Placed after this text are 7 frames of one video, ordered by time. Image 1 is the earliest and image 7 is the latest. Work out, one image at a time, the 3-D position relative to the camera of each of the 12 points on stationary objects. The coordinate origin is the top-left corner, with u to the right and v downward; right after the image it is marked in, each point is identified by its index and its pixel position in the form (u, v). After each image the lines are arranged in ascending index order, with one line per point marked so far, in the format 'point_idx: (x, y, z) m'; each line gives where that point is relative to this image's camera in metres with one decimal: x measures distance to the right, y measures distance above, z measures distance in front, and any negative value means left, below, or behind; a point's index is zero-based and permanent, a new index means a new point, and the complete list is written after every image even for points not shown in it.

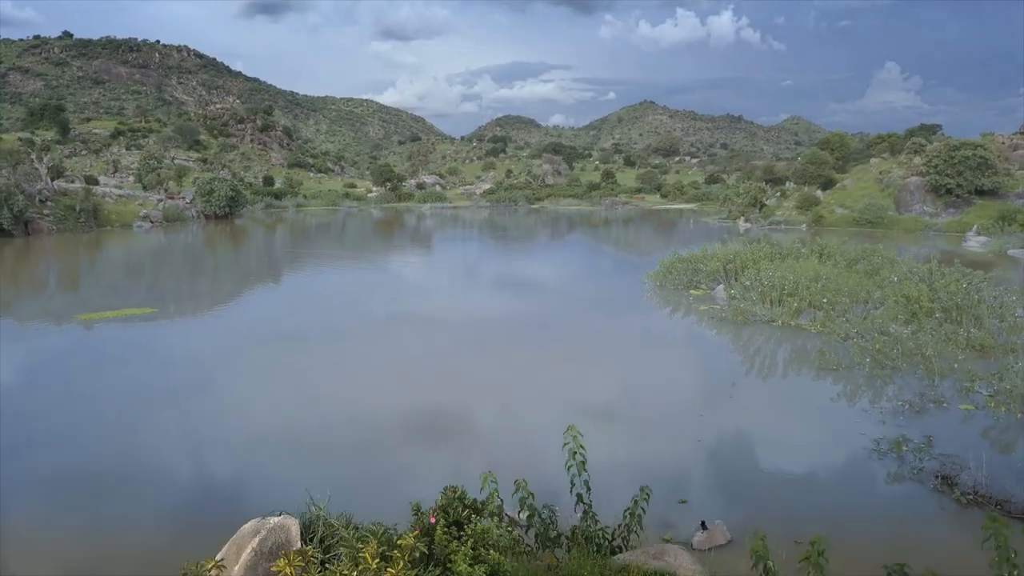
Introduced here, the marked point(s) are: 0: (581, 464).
0: (+0.6, -1.4, +6.5) m
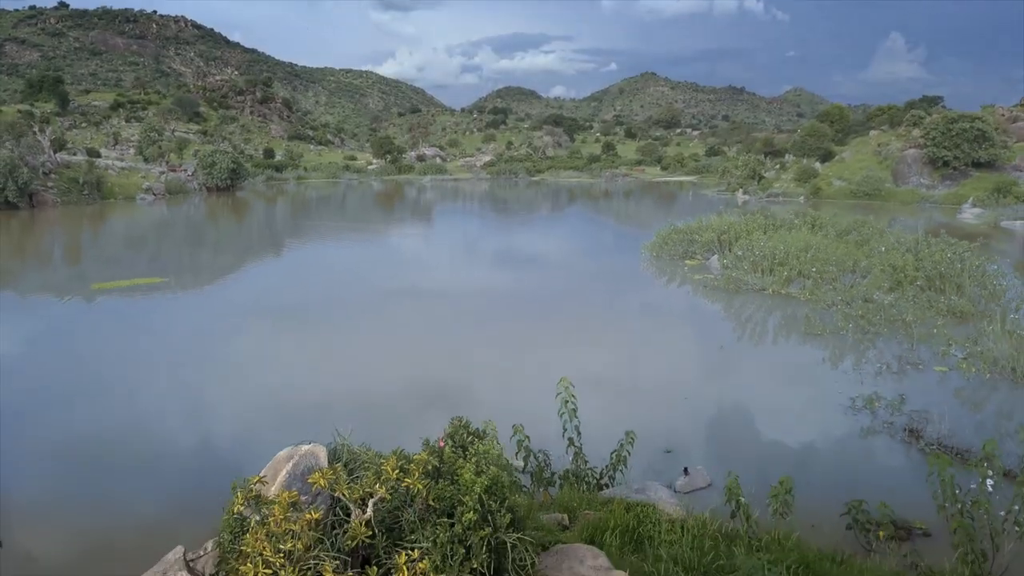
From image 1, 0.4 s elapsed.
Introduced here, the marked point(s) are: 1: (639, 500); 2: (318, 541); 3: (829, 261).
0: (+0.5, -1.1, +7.2) m
1: (+1.0, -1.7, +6.4) m
2: (-1.0, -1.2, +4.0) m
3: (+7.4, +0.6, +18.8) m
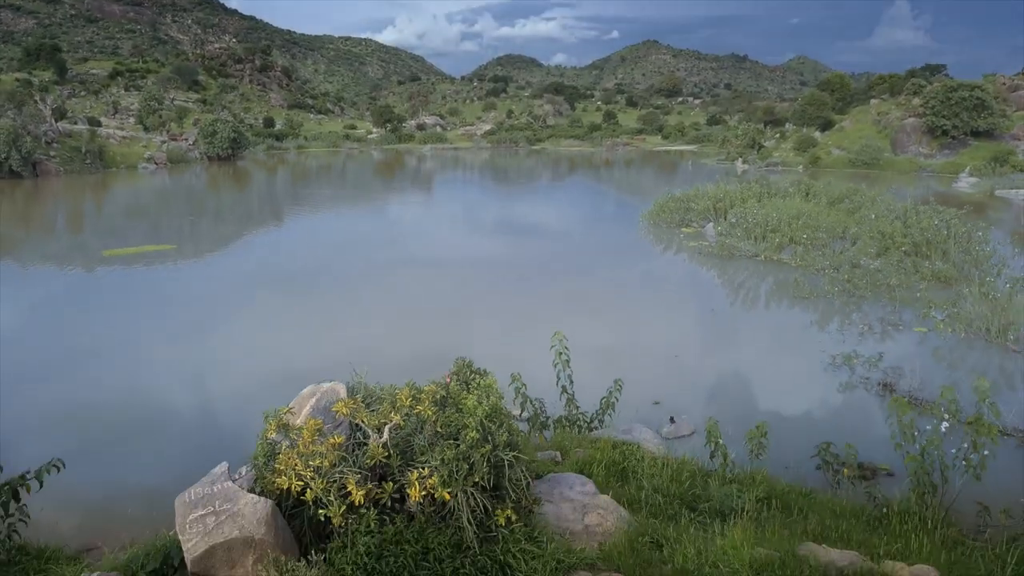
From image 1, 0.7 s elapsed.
0: (+0.5, -0.7, +7.8) m
1: (+1.0, -1.3, +7.1) m
2: (-1.0, -1.0, +4.6) m
3: (+7.4, +1.4, +19.4) m
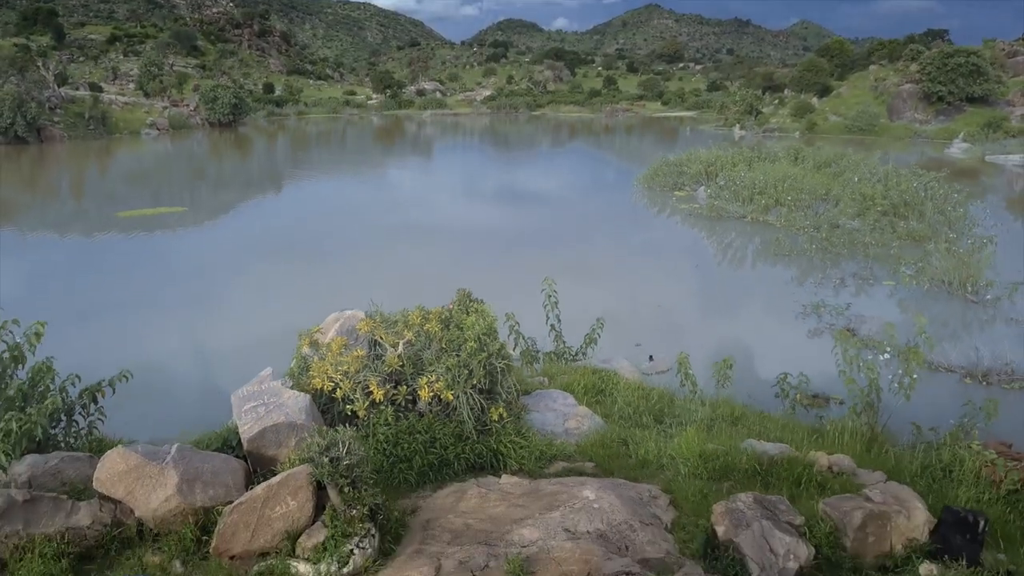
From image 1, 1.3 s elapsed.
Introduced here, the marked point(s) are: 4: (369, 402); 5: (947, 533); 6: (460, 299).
0: (+0.5, -0.1, +8.8) m
1: (+0.9, -0.8, +8.1) m
2: (-1.0, -0.5, +5.6) m
3: (+7.3, +2.4, +20.3) m
4: (-1.0, -0.8, +5.5) m
5: (+2.2, -1.2, +4.1) m
6: (-0.4, -0.1, +6.4) m
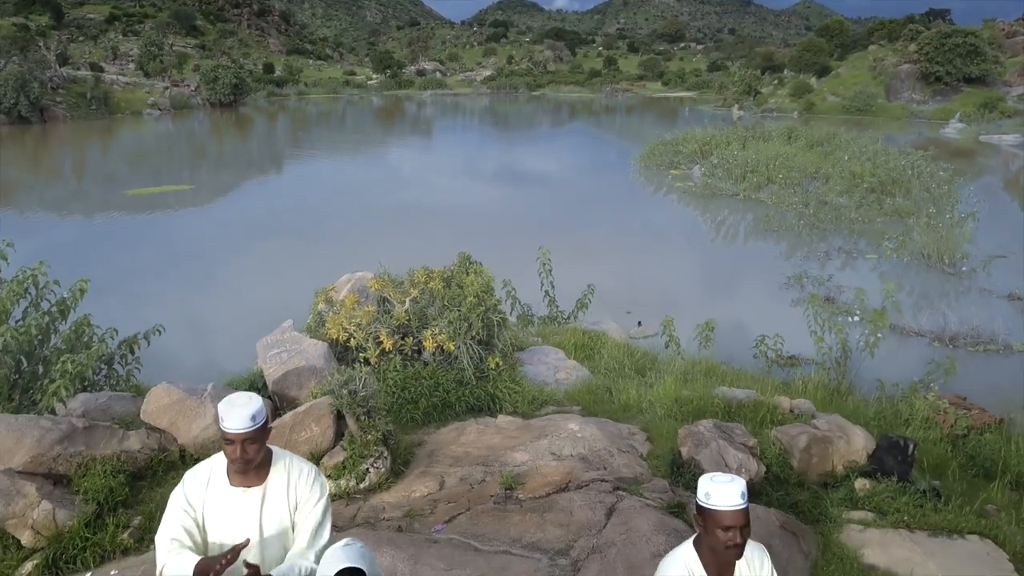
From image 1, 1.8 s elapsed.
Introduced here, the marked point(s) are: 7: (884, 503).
0: (+0.4, +0.2, +9.4) m
1: (+0.9, -0.5, +8.7) m
2: (-1.1, -0.2, +6.3) m
3: (+7.3, +3.1, +20.8) m
4: (-1.0, -0.5, +6.2) m
5: (+2.2, -1.0, +4.8) m
6: (-0.4, +0.2, +7.0) m
7: (+2.1, -1.2, +4.5) m
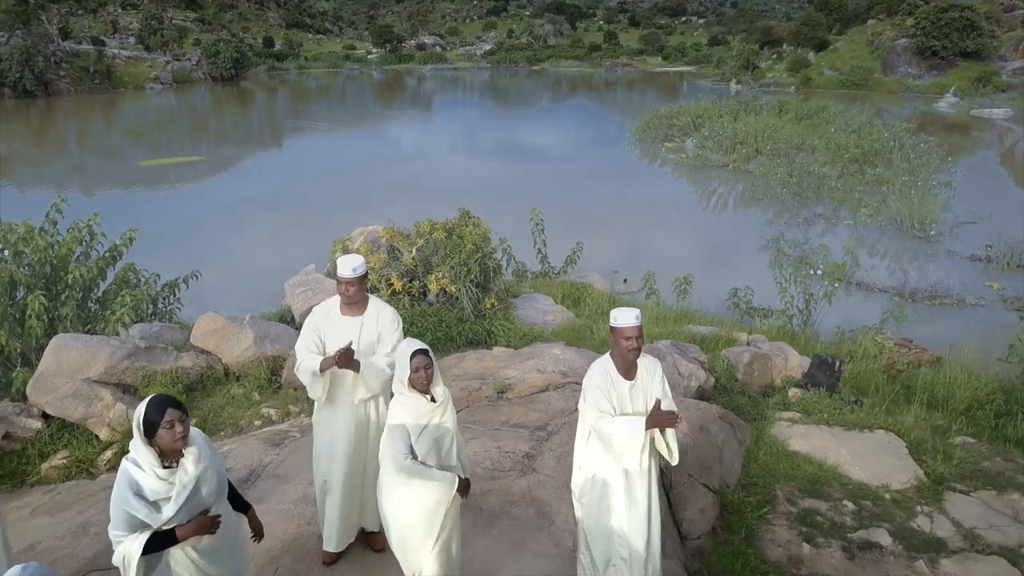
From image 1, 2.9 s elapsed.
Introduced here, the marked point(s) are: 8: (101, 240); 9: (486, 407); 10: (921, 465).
0: (+0.4, +0.8, +10.3) m
1: (+0.8, +0.1, +9.6) m
2: (-1.1, +0.2, +7.2) m
3: (+7.2, +4.0, +21.6) m
4: (-1.1, 0.0, +7.1) m
5: (+2.1, -0.6, +5.7) m
6: (-0.5, +0.7, +7.9) m
7: (+2.0, -0.8, +5.4) m
8: (-3.8, +0.4, +7.4) m
9: (-0.2, -0.7, +4.9) m
10: (+2.5, -1.1, +4.9) m
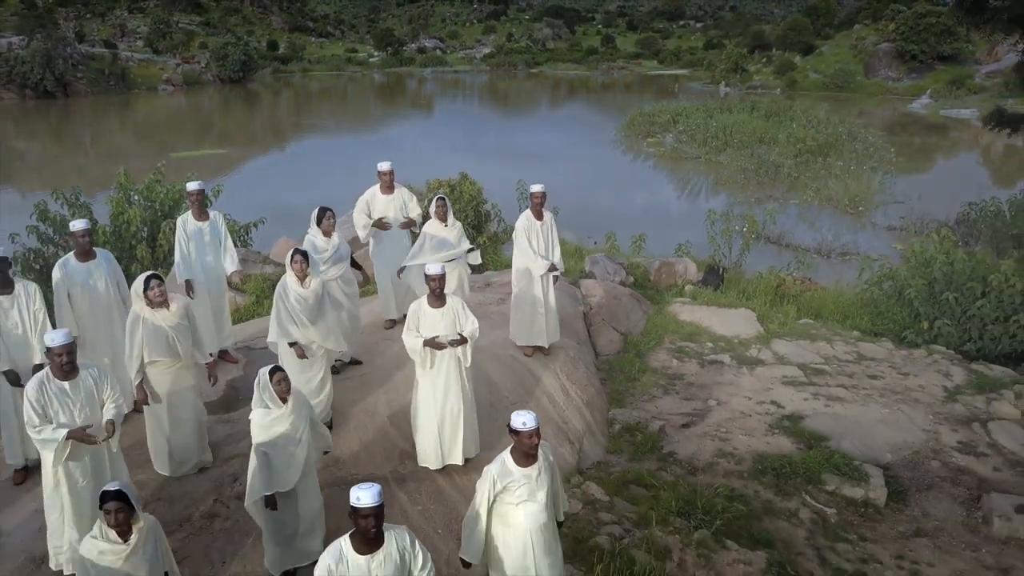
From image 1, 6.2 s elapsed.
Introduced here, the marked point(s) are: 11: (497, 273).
0: (+0.2, +1.5, +12.9) m
1: (+0.7, +0.8, +12.2) m
2: (-1.3, +0.9, +9.7) m
3: (+7.1, +4.6, +24.2) m
4: (-1.2, +0.7, +9.6) m
5: (+2.0, +0.1, +8.2) m
6: (-0.7, +1.4, +10.4) m
7: (+1.8, -0.1, +7.9) m
8: (-3.9, +1.2, +9.9) m
9: (-0.3, 0.0, +7.5) m
10: (+2.3, -0.3, +7.4) m
11: (-0.1, +0.2, +8.6) m
